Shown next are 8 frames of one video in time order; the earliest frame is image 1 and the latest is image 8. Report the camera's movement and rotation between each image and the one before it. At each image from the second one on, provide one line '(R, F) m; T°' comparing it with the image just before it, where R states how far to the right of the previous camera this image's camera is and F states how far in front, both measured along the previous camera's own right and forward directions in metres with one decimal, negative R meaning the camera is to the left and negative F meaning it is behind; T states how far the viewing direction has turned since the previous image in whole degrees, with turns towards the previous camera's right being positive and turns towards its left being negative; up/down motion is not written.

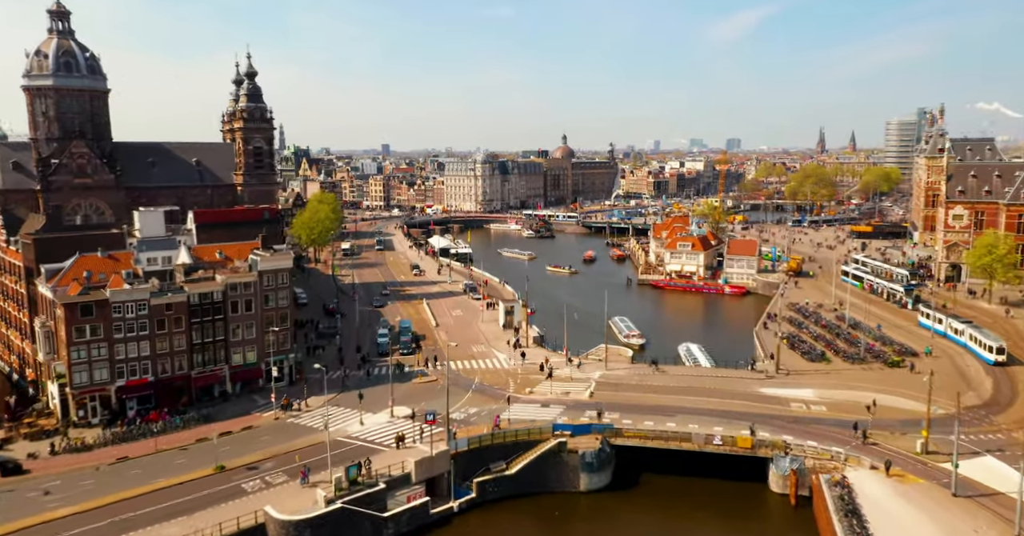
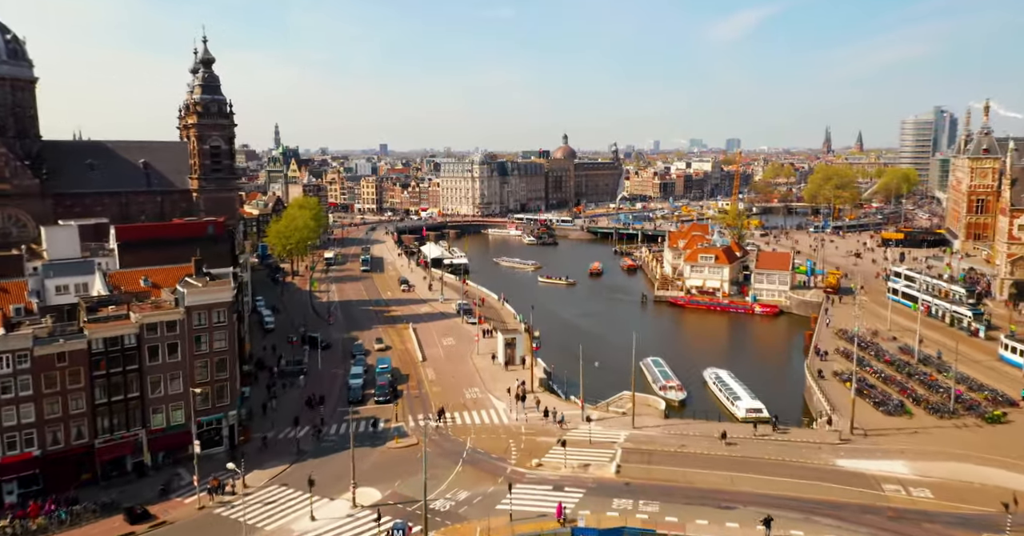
(-0.1, +10.2) m; 0°
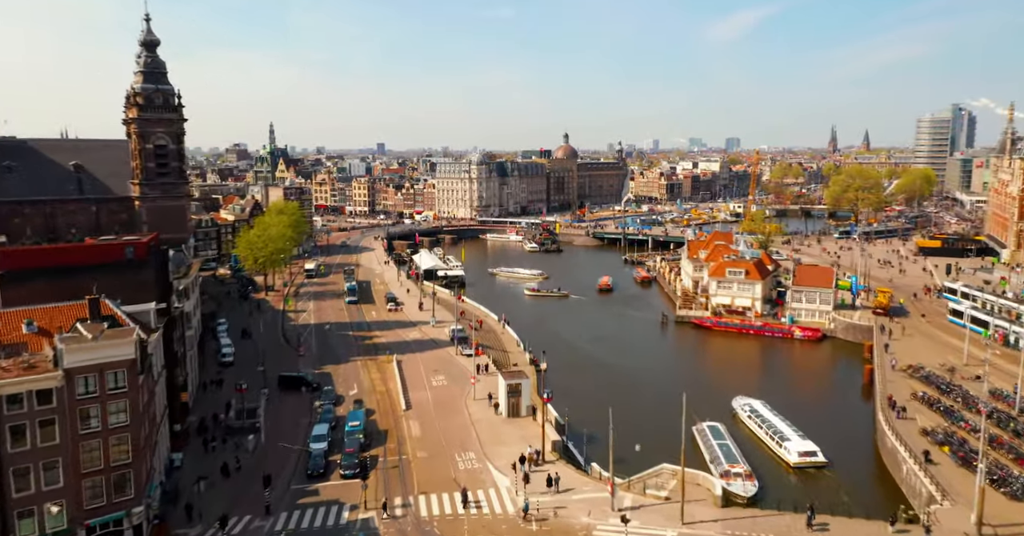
(-0.3, +9.8) m; 0°
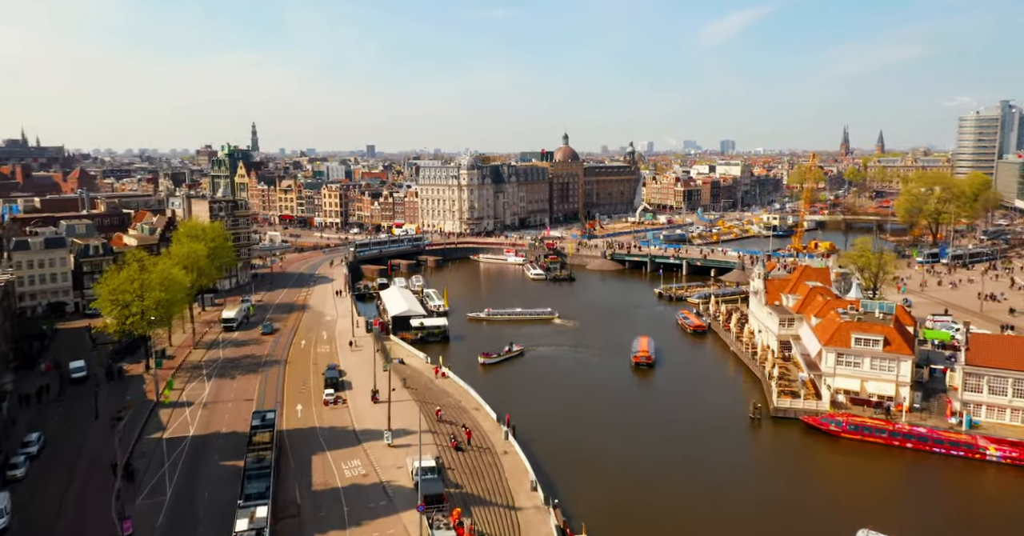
(-0.8, +25.4) m; +1°
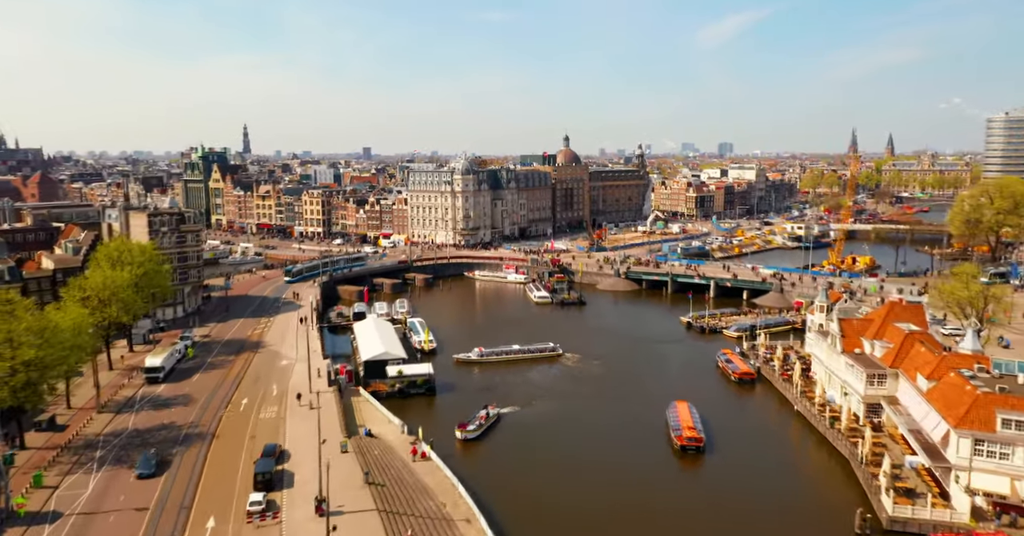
(-0.4, +13.3) m; 0°
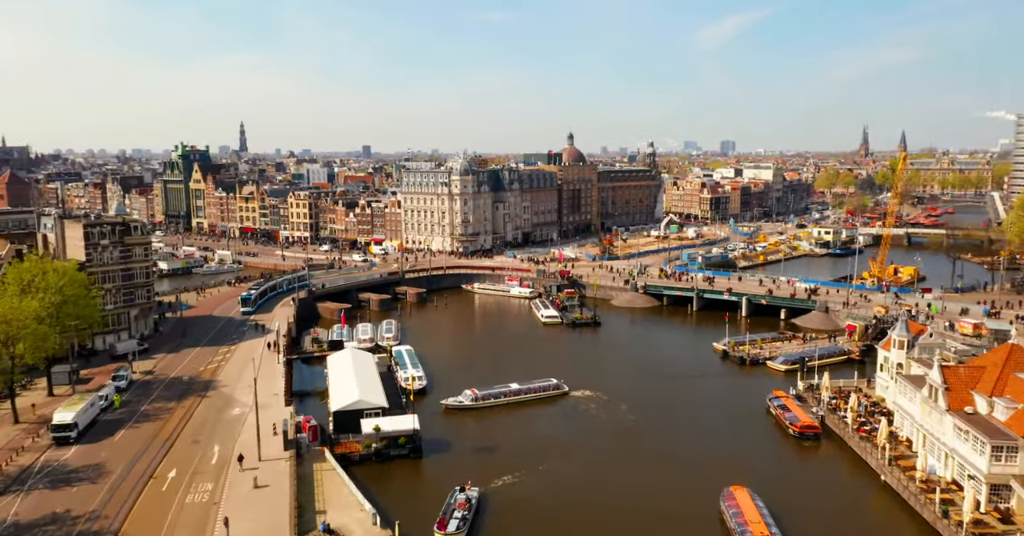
(-0.3, +10.4) m; 0°
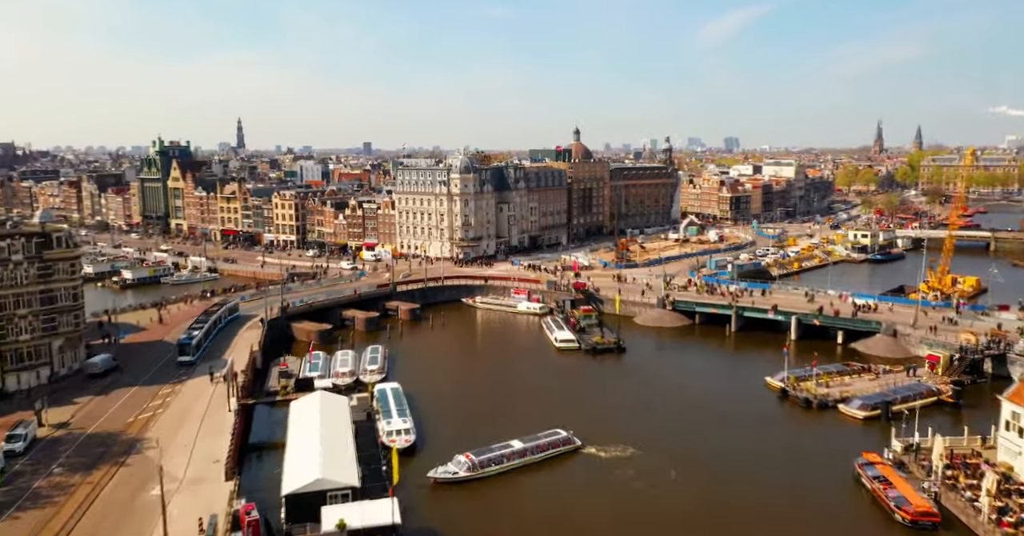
(-0.5, +10.9) m; 0°
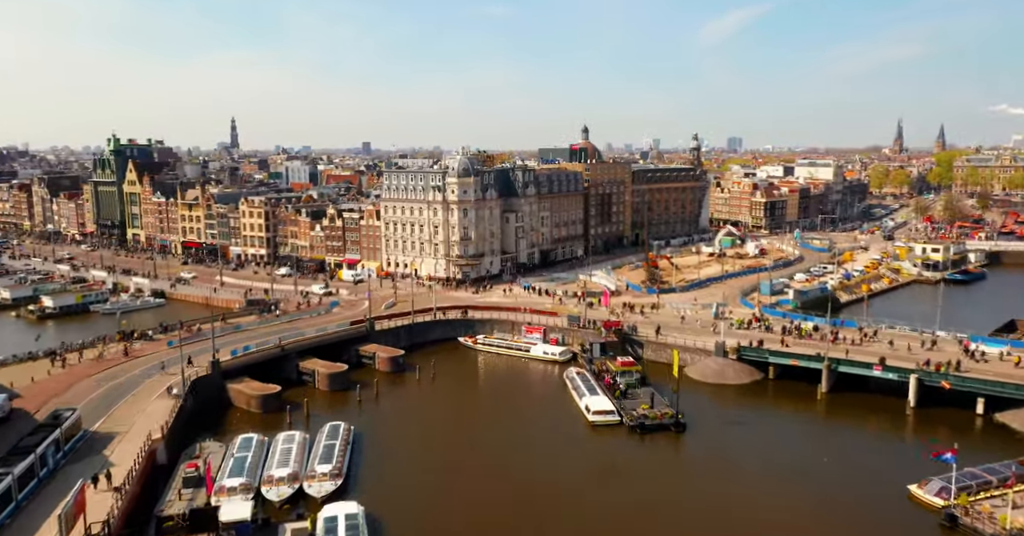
(-0.9, +16.8) m; 0°
